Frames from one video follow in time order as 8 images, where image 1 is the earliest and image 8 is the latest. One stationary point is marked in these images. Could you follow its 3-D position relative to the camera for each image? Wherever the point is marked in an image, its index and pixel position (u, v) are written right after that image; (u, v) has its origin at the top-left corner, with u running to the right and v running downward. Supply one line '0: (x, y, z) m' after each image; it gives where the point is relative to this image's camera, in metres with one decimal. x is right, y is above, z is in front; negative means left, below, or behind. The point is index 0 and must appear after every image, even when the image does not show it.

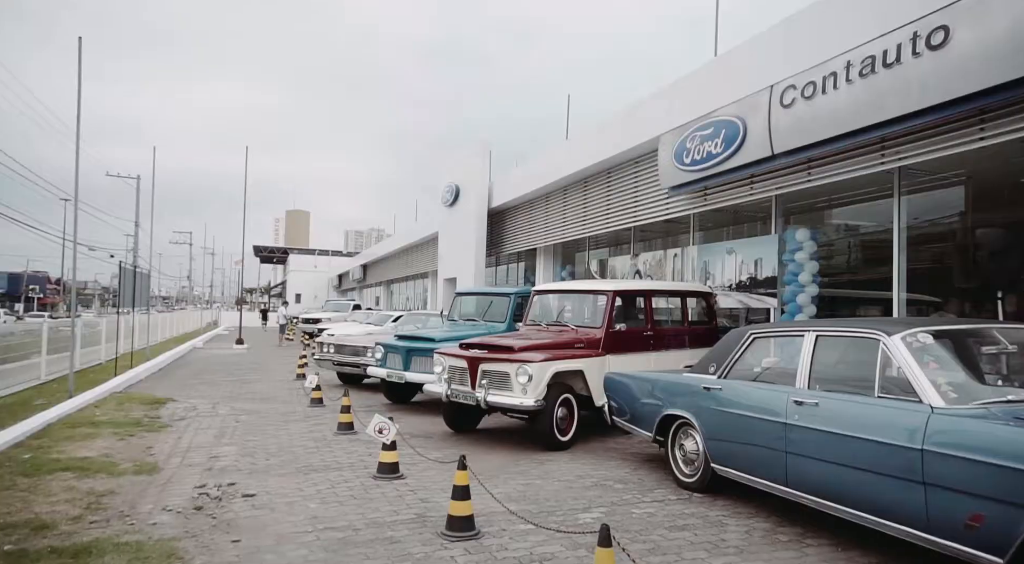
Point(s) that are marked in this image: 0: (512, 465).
0: (0.0, -2.1, +6.7) m
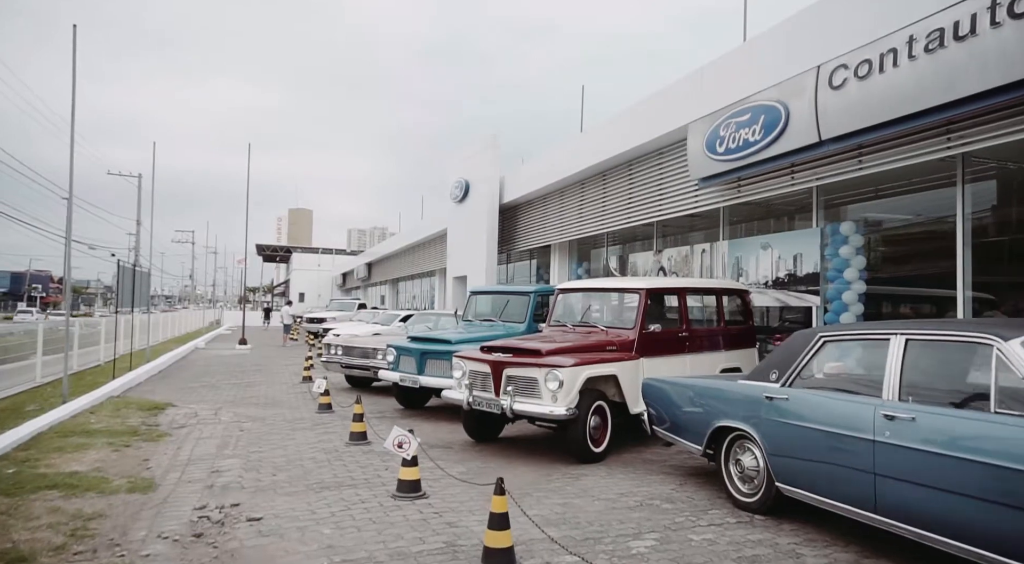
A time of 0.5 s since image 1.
0: (+0.3, -2.0, +6.1) m
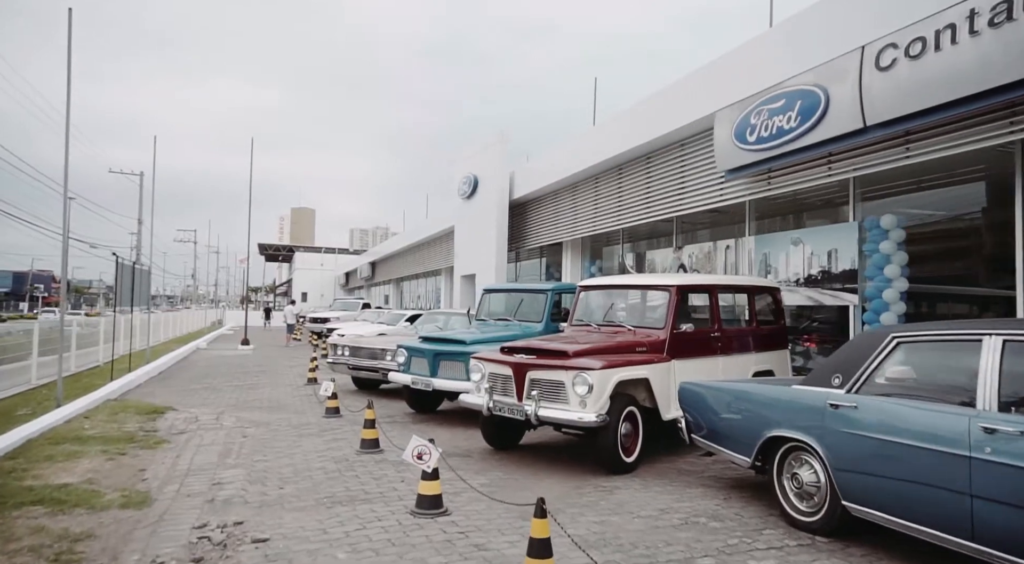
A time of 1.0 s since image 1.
0: (+0.6, -2.0, +5.6) m
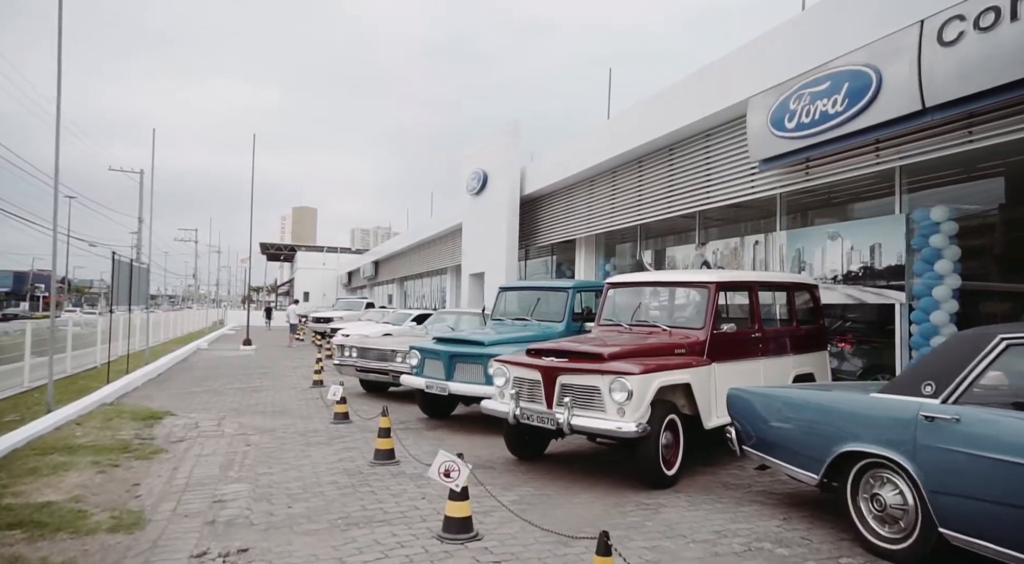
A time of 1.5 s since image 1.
0: (+0.9, -1.9, +5.0) m
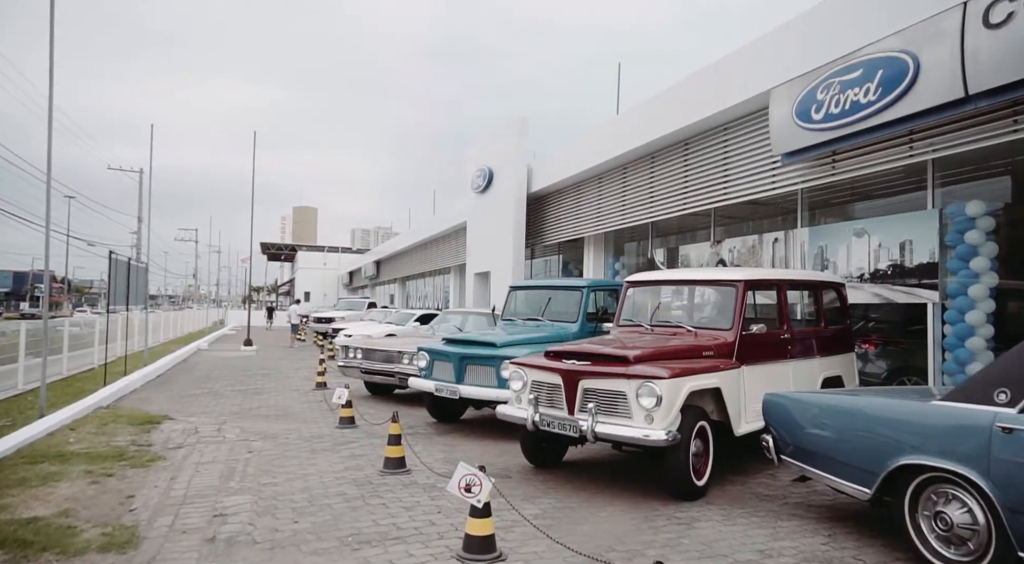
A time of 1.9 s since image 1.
0: (+1.0, -1.9, +4.6) m
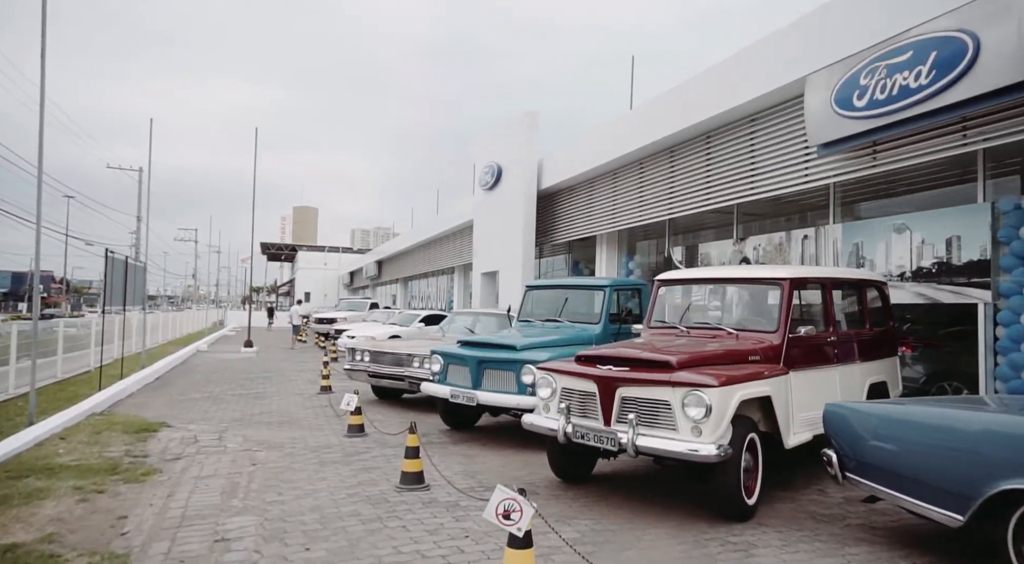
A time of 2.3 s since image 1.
0: (+1.3, -1.9, +4.1) m
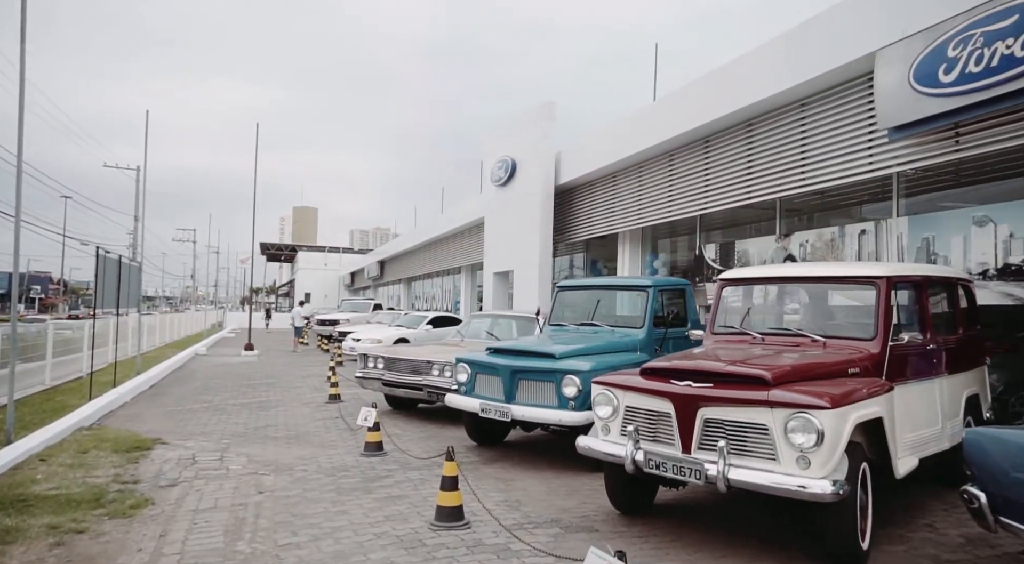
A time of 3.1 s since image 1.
0: (+1.7, -1.9, +3.3) m
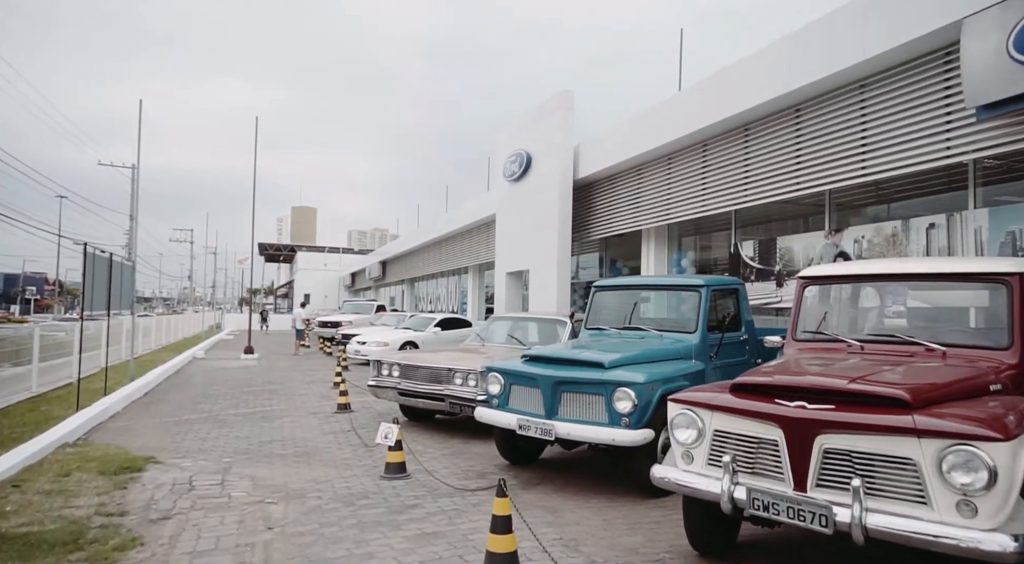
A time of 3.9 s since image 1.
0: (+2.2, -1.9, +2.4) m
